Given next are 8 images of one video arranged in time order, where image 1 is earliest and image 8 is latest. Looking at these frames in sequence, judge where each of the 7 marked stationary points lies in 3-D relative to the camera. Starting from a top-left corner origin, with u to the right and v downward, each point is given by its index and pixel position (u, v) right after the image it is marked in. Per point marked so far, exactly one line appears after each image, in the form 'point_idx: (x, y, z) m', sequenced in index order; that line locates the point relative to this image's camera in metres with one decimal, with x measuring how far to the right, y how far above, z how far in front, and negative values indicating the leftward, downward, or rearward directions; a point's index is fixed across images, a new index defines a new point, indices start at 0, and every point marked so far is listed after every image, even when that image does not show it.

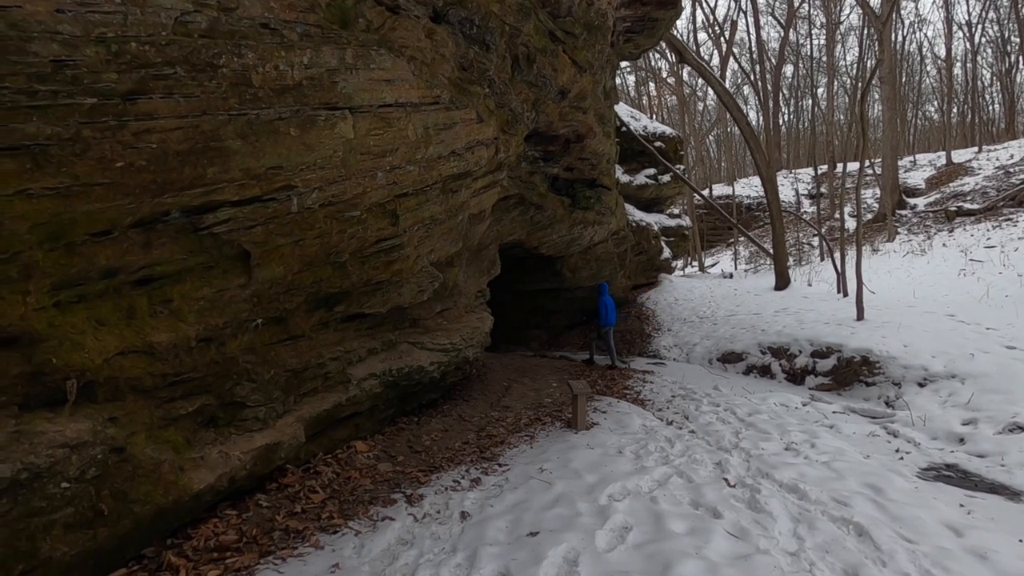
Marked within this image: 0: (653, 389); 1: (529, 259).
0: (+3.2, -2.3, +12.1) m
1: (+0.5, +0.8, +14.9) m
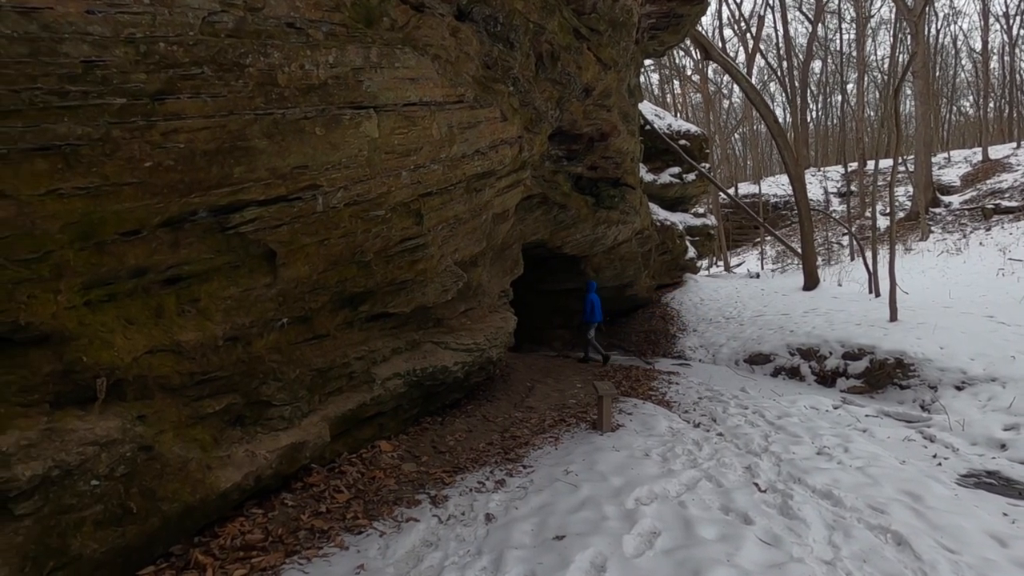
0: (+3.7, -2.3, +11.8) m
1: (+1.1, +0.8, +14.8) m
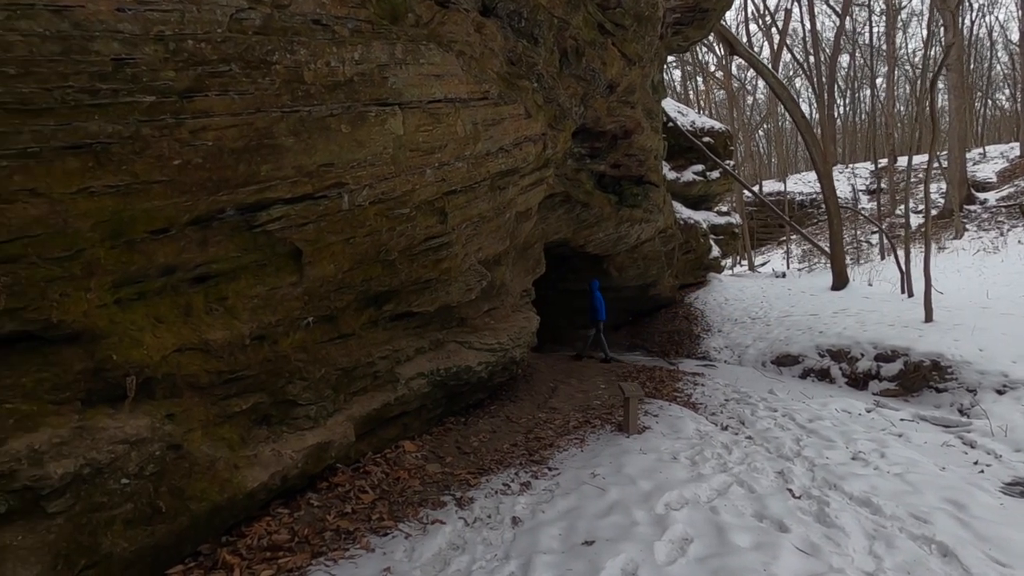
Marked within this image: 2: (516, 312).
0: (+4.2, -2.3, +11.6) m
1: (+1.7, +0.8, +14.7) m
2: (+0.1, -0.4, +9.2) m
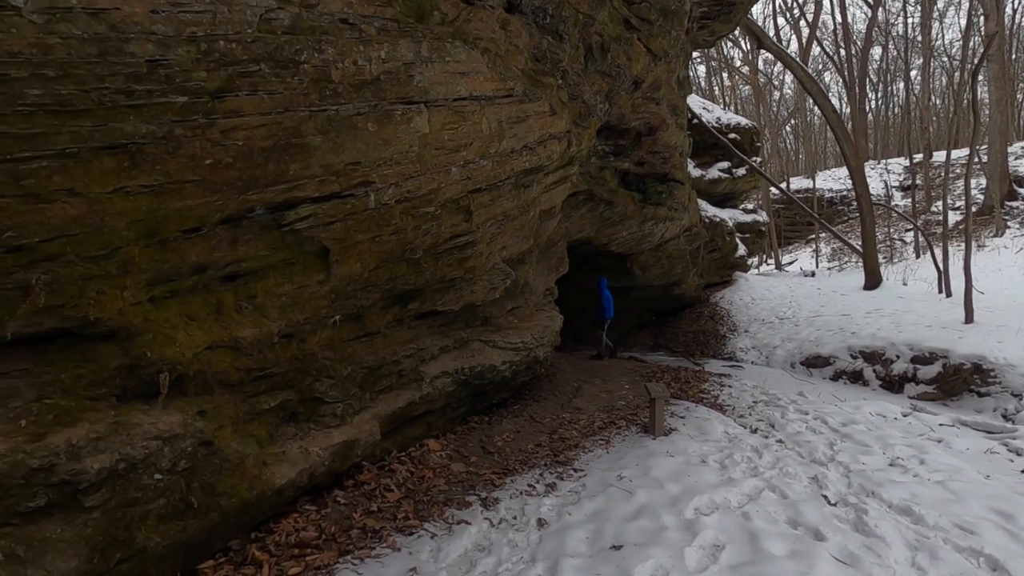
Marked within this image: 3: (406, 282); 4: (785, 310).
0: (+4.7, -2.2, +11.4) m
1: (+2.4, +0.8, +14.5) m
2: (+0.5, -0.4, +9.2) m
3: (-1.2, +0.1, +5.9) m
4: (+8.0, -0.6, +15.6) m
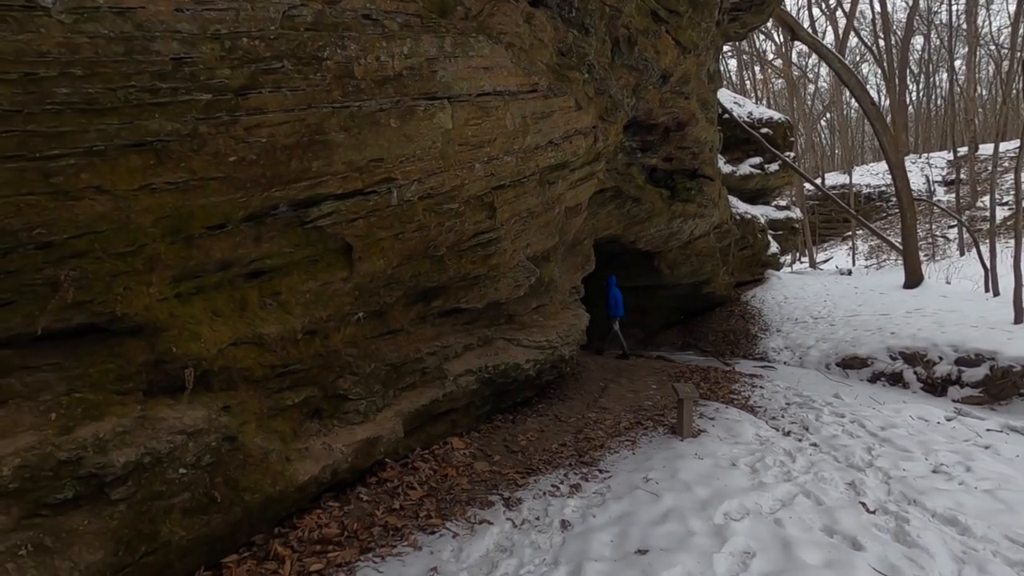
0: (+5.2, -2.2, +11.1) m
1: (+3.1, +0.9, +14.3) m
2: (+0.9, -0.4, +9.1) m
3: (-0.9, +0.1, +5.8) m
4: (+8.7, -0.6, +15.1) m
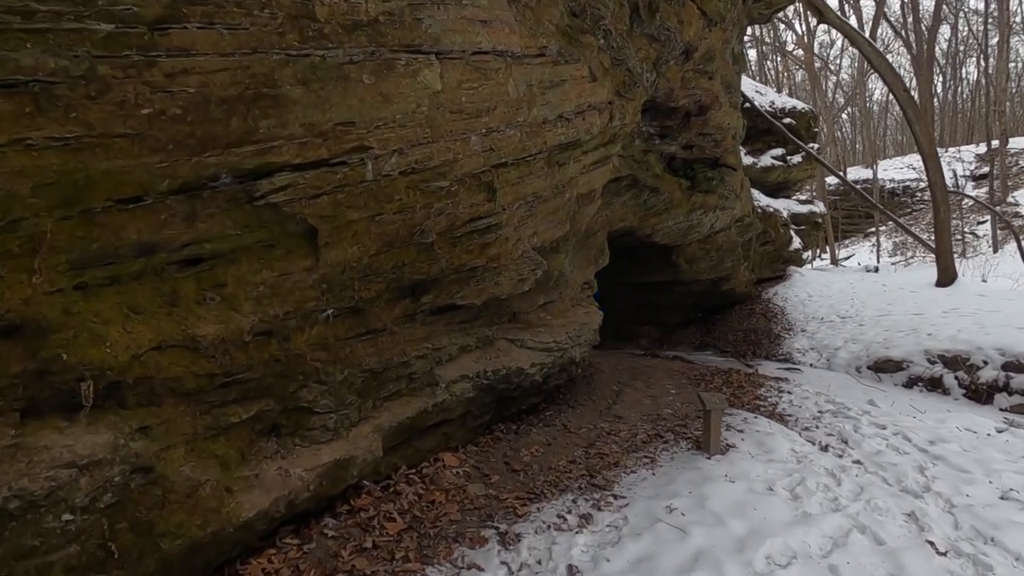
0: (+5.3, -2.1, +10.1) m
1: (+3.3, +1.0, +13.4) m
2: (+1.0, -0.3, +8.2) m
3: (-0.9, +0.2, +5.0) m
4: (+8.9, -0.5, +14.0) m
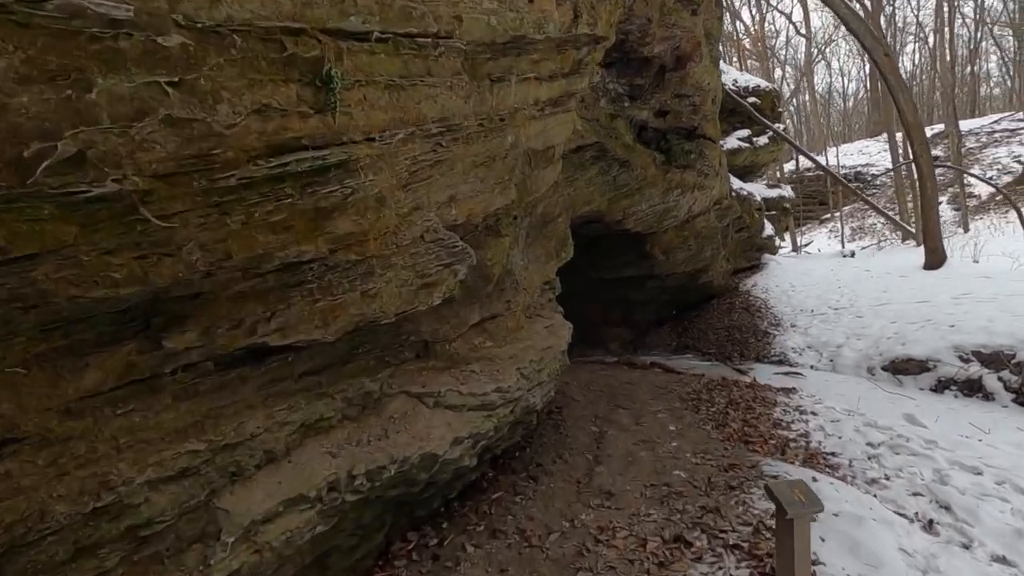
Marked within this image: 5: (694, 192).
0: (+4.5, -2.0, +7.4) m
1: (+2.0, +1.0, +10.5) m
2: (+0.2, -0.3, +5.1) m
3: (-1.5, 0.0, +1.8) m
4: (+7.7, -0.2, +11.6) m
5: (+3.8, +2.0, +10.2) m
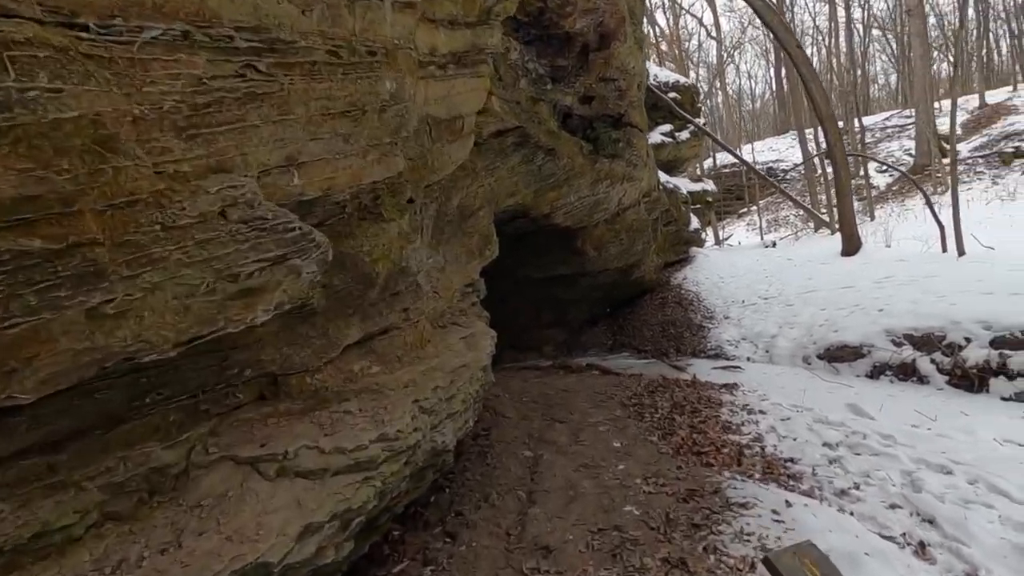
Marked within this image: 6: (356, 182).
0: (+3.5, -1.8, +6.7) m
1: (+0.6, +1.1, +9.5) m
2: (-0.5, -0.3, +3.9) m
3: (-1.8, 0.0, +0.5) m
4: (+6.1, 0.0, +11.2) m
5: (+2.3, +2.1, +9.4) m
6: (-0.8, +0.6, +2.6) m
